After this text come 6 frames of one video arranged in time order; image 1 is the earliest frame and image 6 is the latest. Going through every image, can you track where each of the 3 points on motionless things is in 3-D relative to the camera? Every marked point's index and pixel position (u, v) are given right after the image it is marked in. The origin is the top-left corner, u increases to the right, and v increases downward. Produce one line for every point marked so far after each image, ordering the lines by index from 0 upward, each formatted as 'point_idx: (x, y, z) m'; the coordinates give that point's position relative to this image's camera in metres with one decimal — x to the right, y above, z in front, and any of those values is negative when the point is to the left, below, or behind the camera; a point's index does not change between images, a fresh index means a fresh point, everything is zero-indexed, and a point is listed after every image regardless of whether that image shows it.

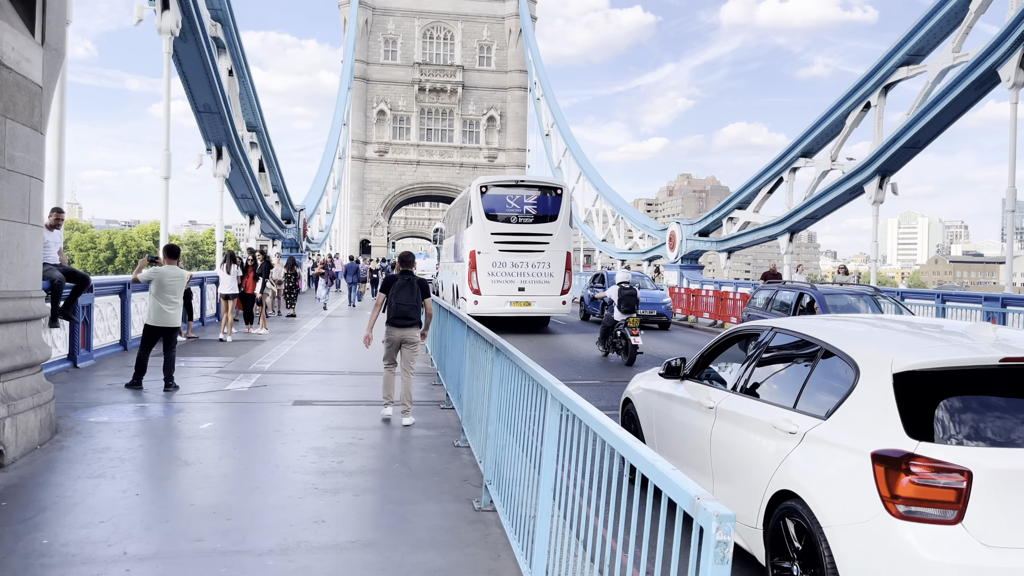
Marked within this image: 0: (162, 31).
0: (-6.0, +4.4, +13.8) m
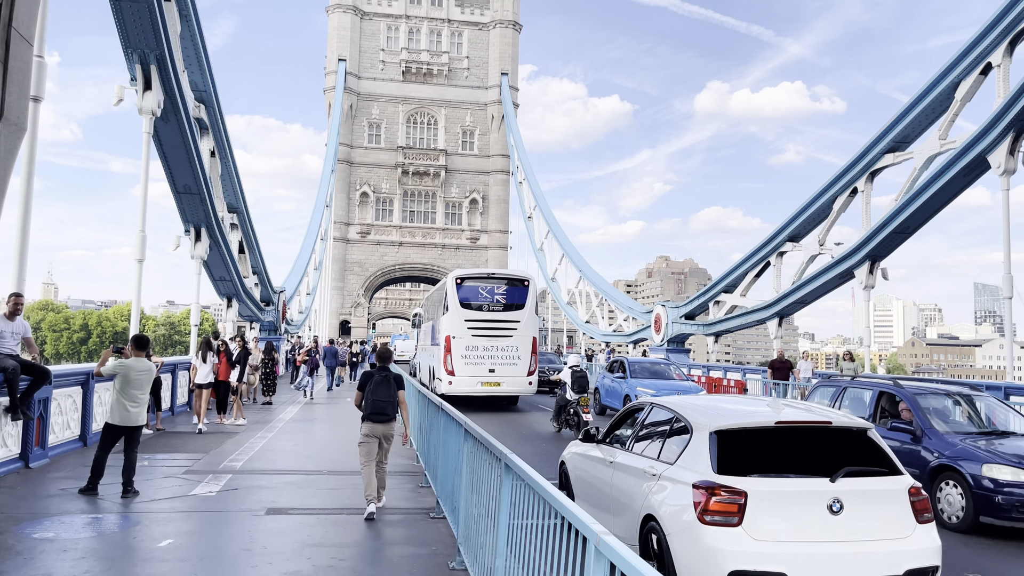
0: (-6.1, +2.9, +13.4) m
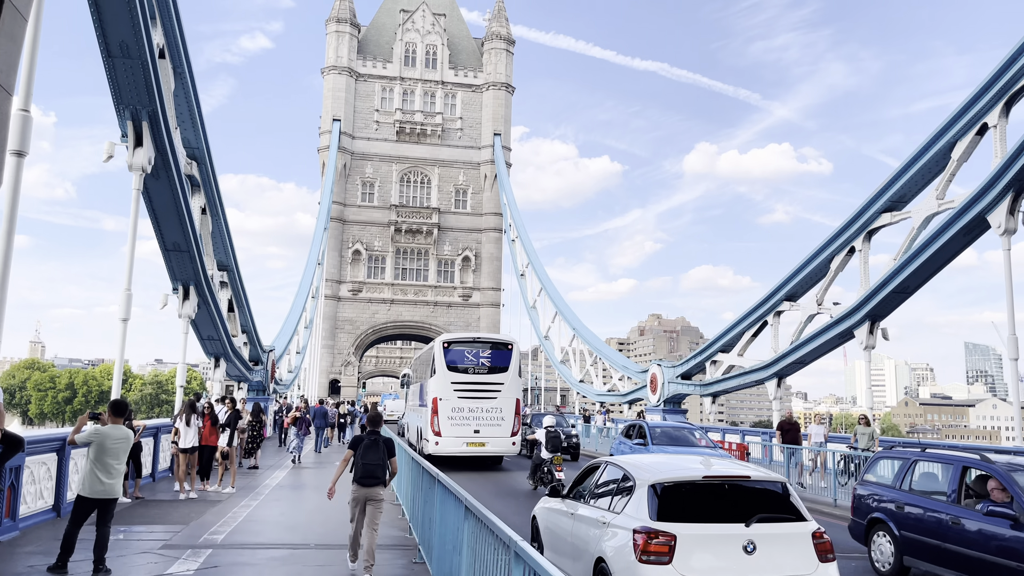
0: (-6.2, +2.0, +13.2) m
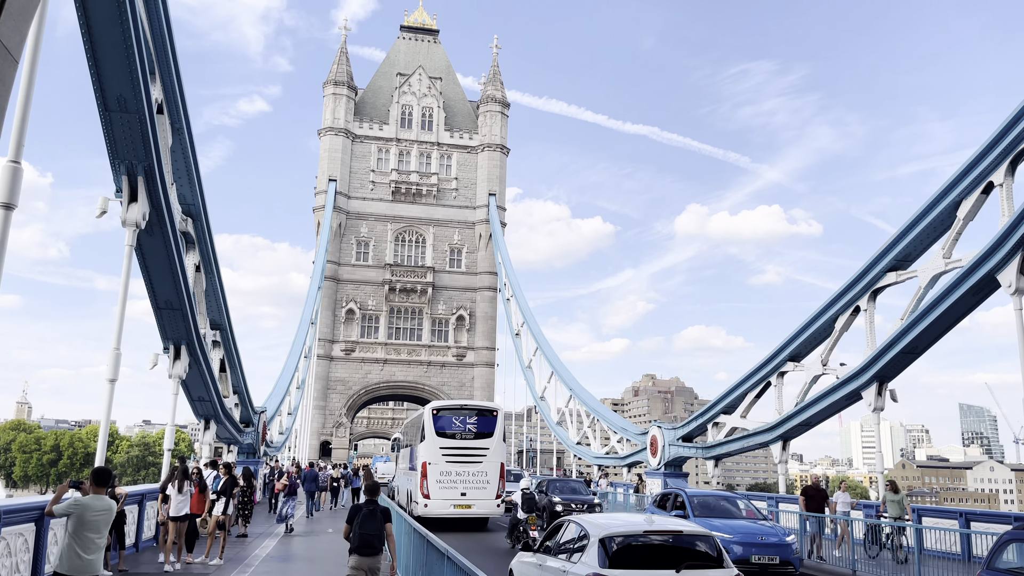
0: (-6.1, +1.0, +12.8) m
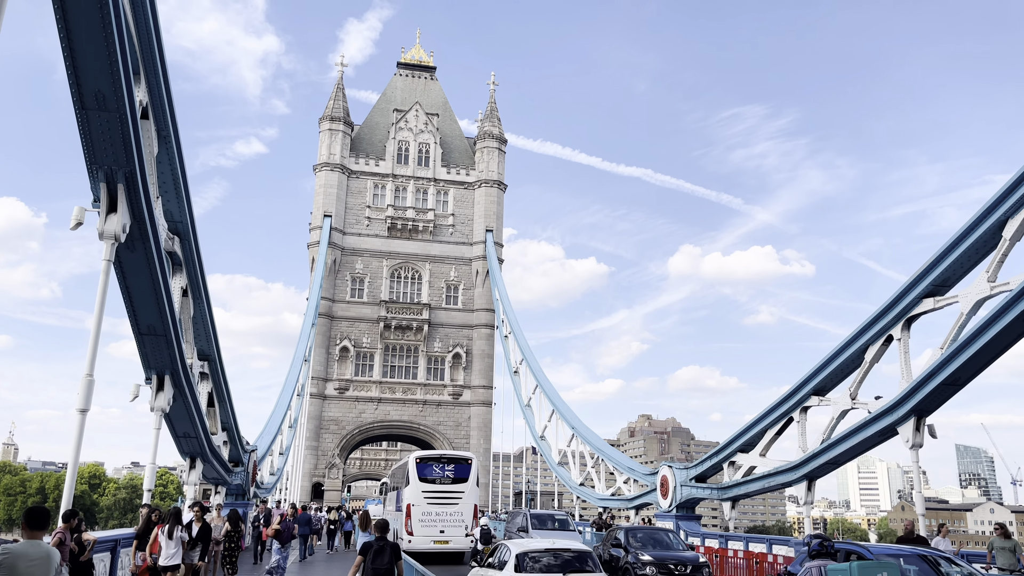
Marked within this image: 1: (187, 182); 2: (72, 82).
0: (-5.8, +0.7, +11.6) m
1: (-6.0, +1.9, +14.9) m
2: (-5.8, +2.7, +10.7) m
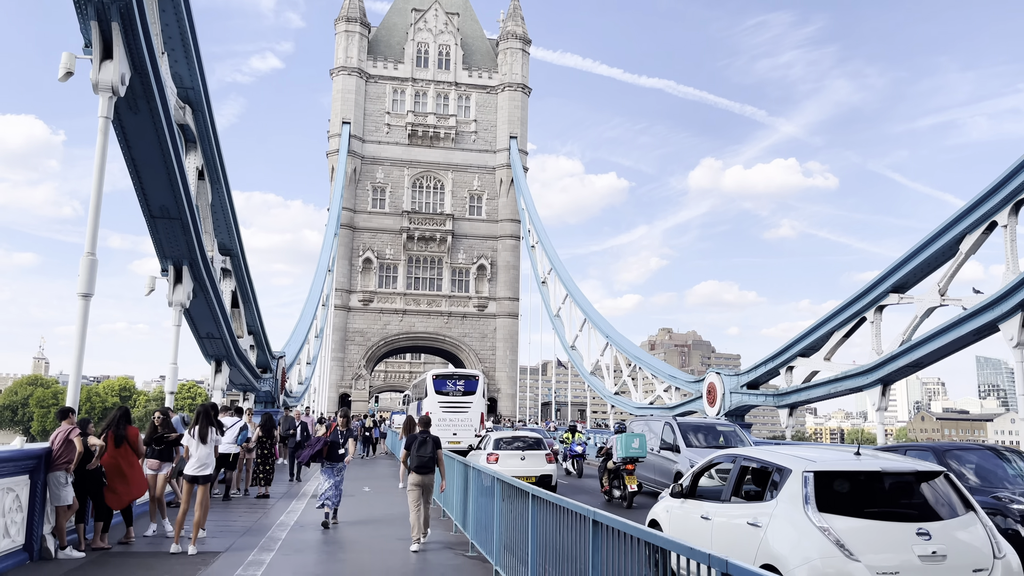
0: (-4.9, +2.4, +9.6) m
1: (-5.0, +3.9, +12.8) m
2: (-4.9, +4.2, +8.6) m
